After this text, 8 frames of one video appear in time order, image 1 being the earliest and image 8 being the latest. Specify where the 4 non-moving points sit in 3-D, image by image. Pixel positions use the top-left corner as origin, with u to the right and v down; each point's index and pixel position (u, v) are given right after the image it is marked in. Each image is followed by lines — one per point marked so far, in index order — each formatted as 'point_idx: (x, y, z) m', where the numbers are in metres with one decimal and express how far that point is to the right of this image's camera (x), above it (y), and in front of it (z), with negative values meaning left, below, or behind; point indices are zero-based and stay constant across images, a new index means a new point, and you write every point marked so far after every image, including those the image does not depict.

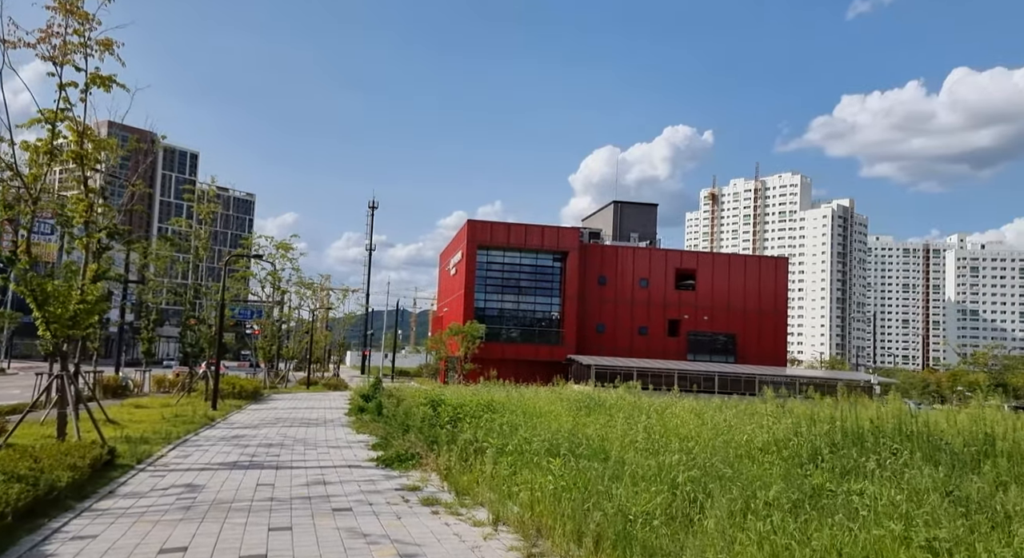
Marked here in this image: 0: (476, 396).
0: (-0.7, -2.2, +14.8) m
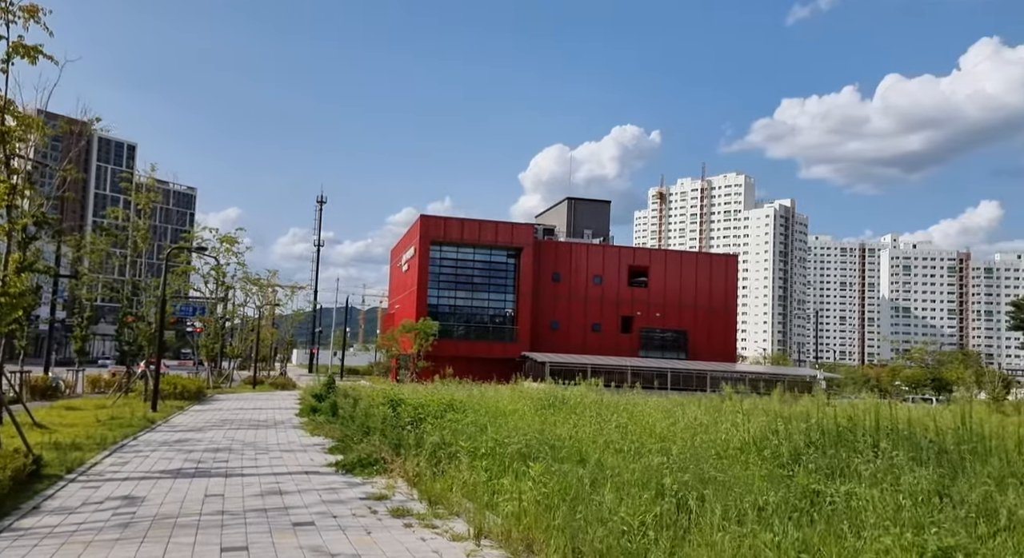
0: (-1.4, -2.1, +14.2) m
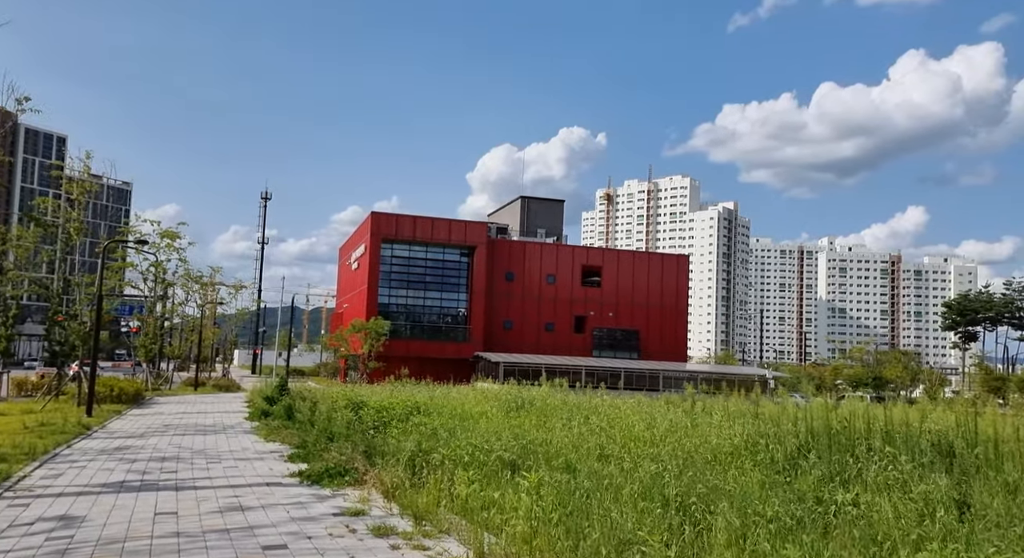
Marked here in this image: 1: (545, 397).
0: (-2.0, -2.0, +13.5) m
1: (+0.5, -2.2, +14.8) m
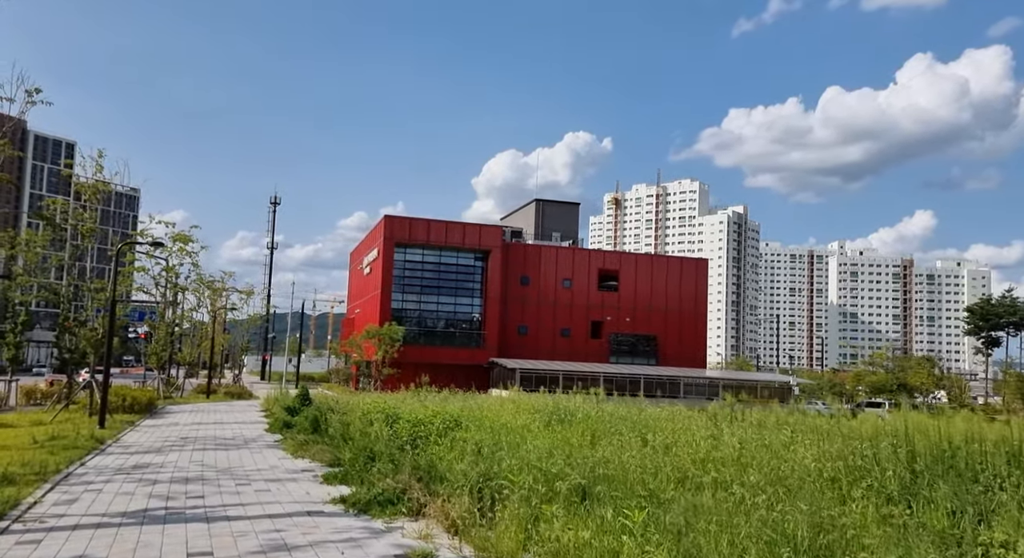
0: (-1.4, -2.1, +12.7) m
1: (+1.2, -2.3, +14.0) m
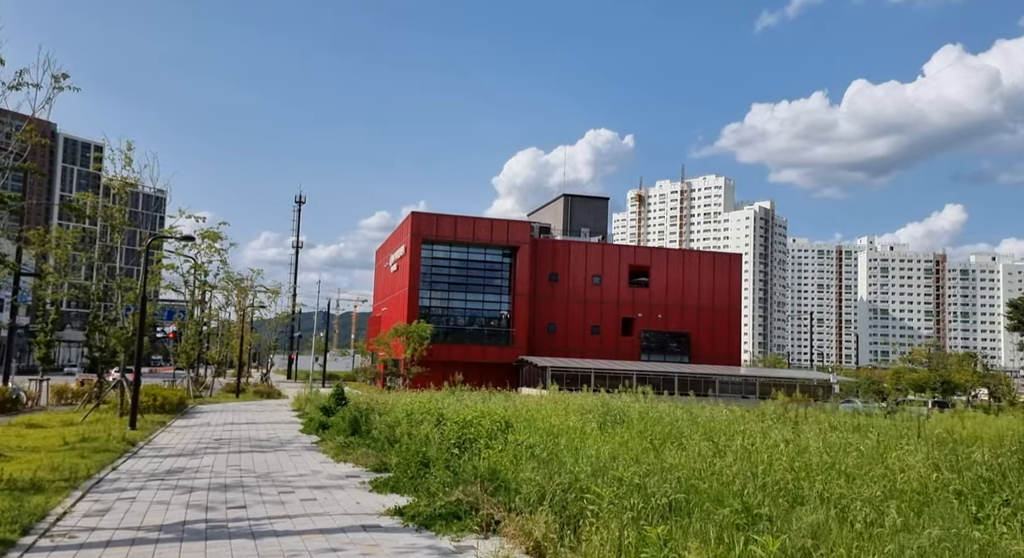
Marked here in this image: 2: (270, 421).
0: (-0.7, -2.0, +12.1) m
1: (+1.9, -2.2, +13.3) m
2: (-4.9, -2.9, +16.0) m
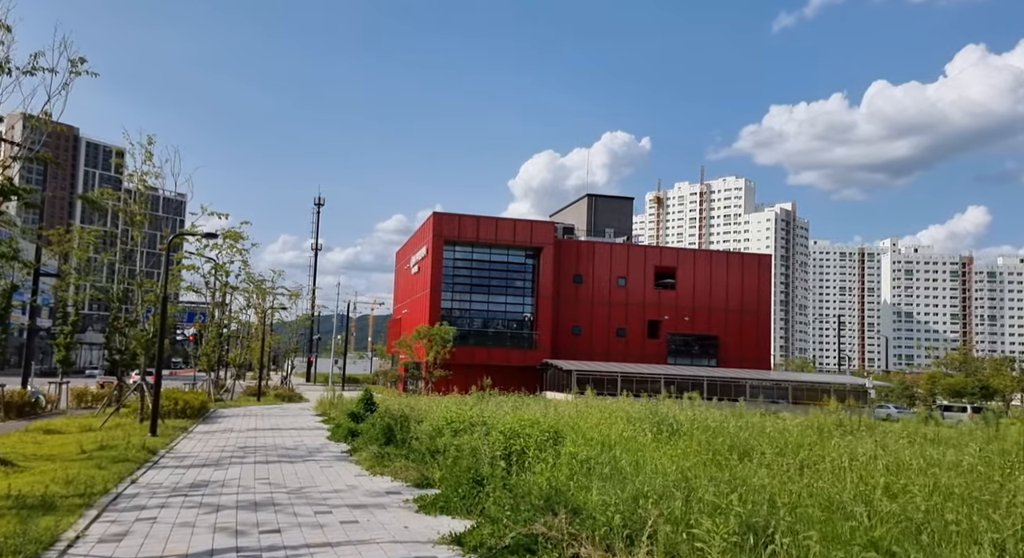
0: (0.0, -2.0, +11.4) m
1: (+2.6, -2.1, +12.4) m
2: (-4.2, -2.9, +15.3) m
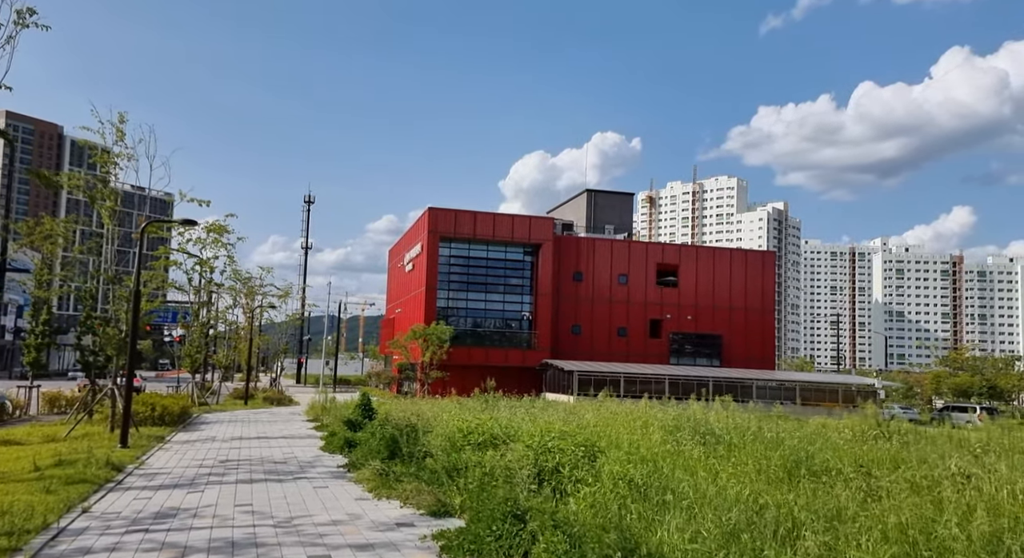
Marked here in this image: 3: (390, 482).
0: (+0.2, -1.8, +10.0) m
1: (+2.8, -2.0, +11.1) m
2: (-4.0, -2.8, +13.8) m
3: (-1.2, -1.9, +7.4) m
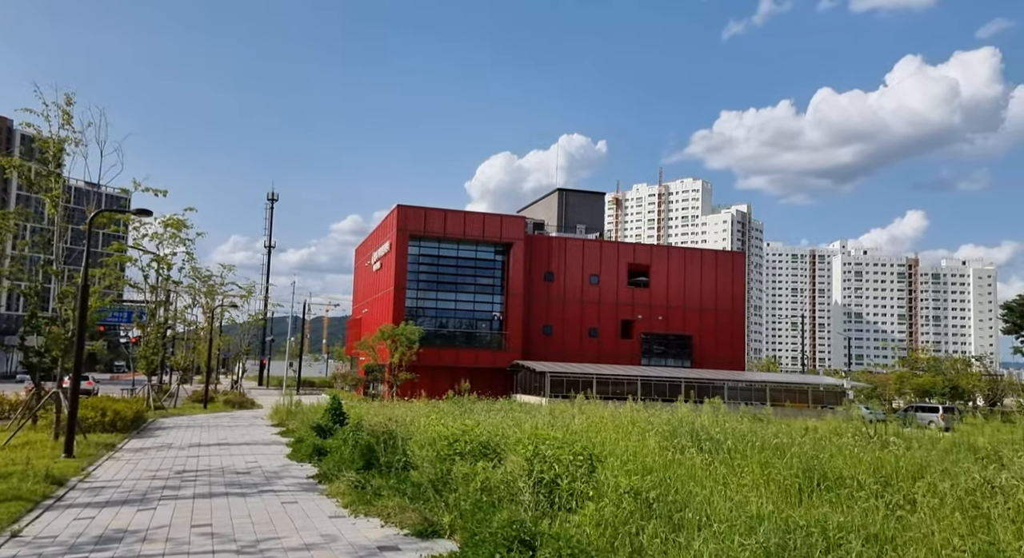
0: (0.0, -1.8, +9.2) m
1: (+2.6, -1.9, +10.5) m
2: (-4.4, -2.7, +12.9) m
3: (-1.2, -1.8, +6.6) m
